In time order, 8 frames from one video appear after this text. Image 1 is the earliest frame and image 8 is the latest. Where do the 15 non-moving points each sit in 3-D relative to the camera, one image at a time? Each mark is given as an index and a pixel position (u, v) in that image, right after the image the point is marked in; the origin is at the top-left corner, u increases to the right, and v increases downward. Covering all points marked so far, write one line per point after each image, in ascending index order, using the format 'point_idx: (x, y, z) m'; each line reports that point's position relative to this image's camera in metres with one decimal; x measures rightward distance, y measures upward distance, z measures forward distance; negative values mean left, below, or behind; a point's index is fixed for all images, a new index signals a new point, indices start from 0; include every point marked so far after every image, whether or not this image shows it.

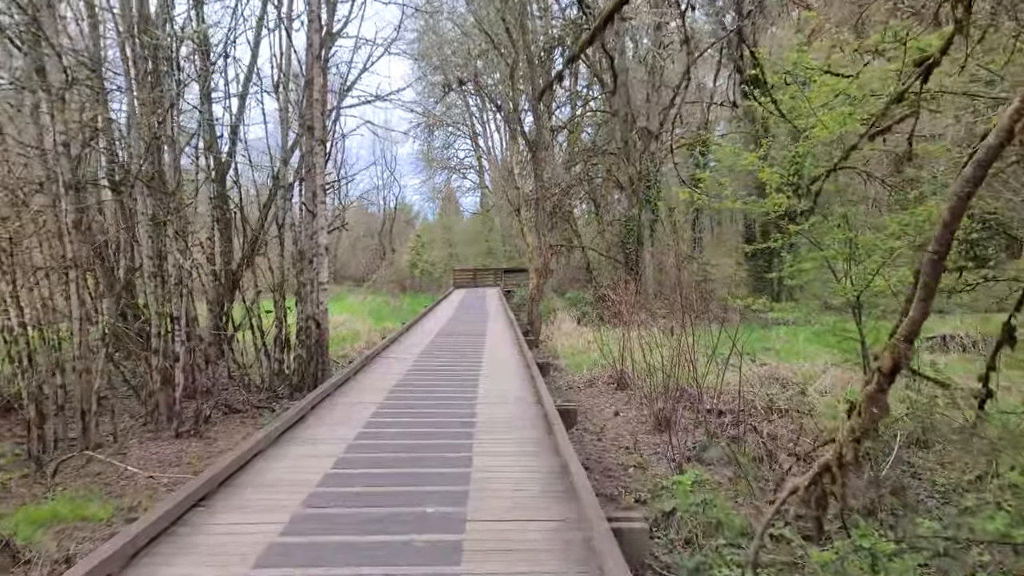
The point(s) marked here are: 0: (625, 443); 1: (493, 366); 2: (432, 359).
0: (+0.9, -1.2, +6.0) m
1: (-0.3, -0.8, +9.2) m
2: (-1.0, -0.8, +9.8) m
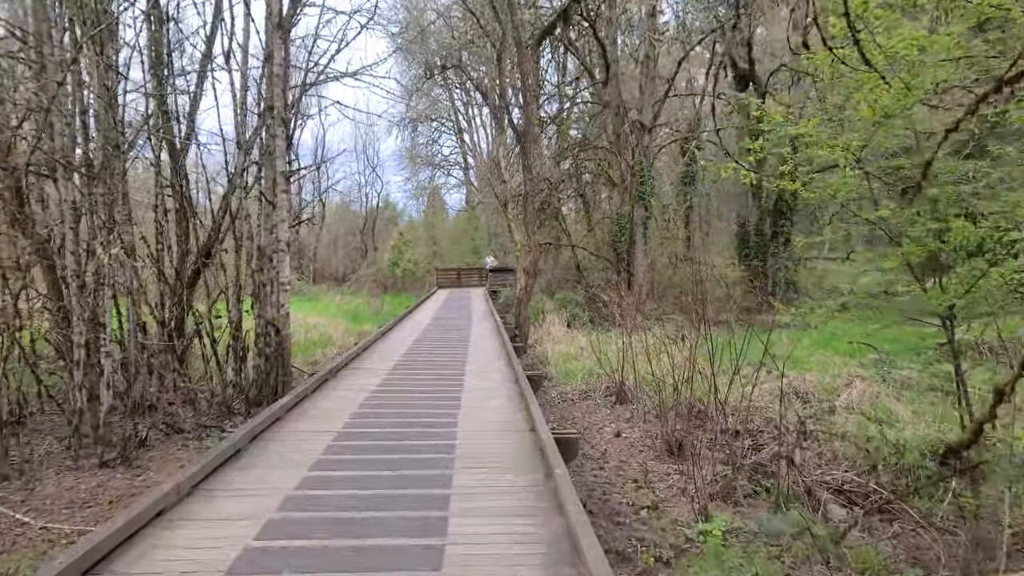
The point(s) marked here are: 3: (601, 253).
0: (+0.8, -1.2, +5.1) m
1: (-0.4, -0.8, +8.3) m
2: (-1.2, -0.8, +8.9) m
3: (+2.2, +0.8, +19.1) m
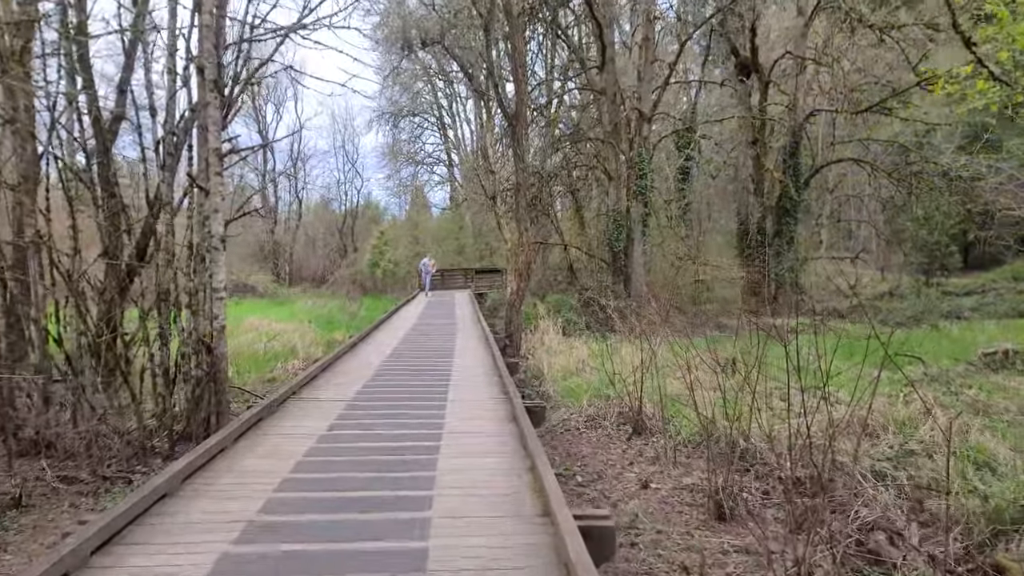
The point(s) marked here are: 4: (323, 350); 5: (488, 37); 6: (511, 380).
0: (+0.8, -1.2, +3.7) m
1: (-0.5, -0.9, +6.9) m
2: (-1.3, -0.8, +7.5) m
3: (+1.9, +0.8, +17.8) m
4: (-2.6, -0.8, +10.8) m
5: (-0.4, +3.8, +12.0) m
6: (0.0, -0.8, +6.5) m
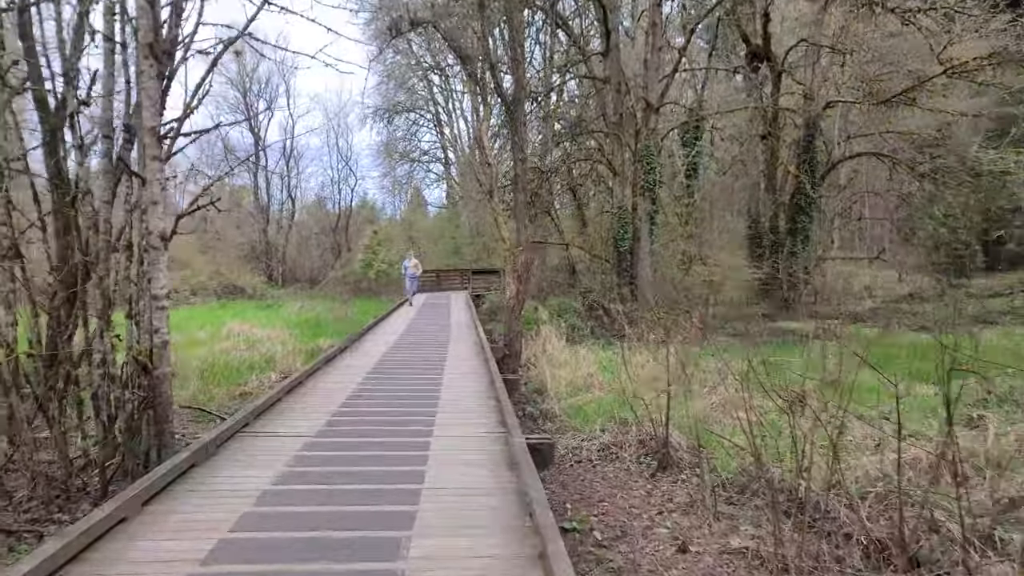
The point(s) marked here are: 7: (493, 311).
0: (+0.8, -1.3, +2.7) m
1: (-0.5, -0.9, +5.9) m
2: (-1.3, -0.9, +6.5) m
3: (+1.9, +0.7, +16.8) m
4: (-2.6, -0.9, +9.8) m
5: (-0.4, +3.8, +11.0) m
6: (0.0, -0.8, +5.6) m
7: (-0.4, -0.5, +17.8) m
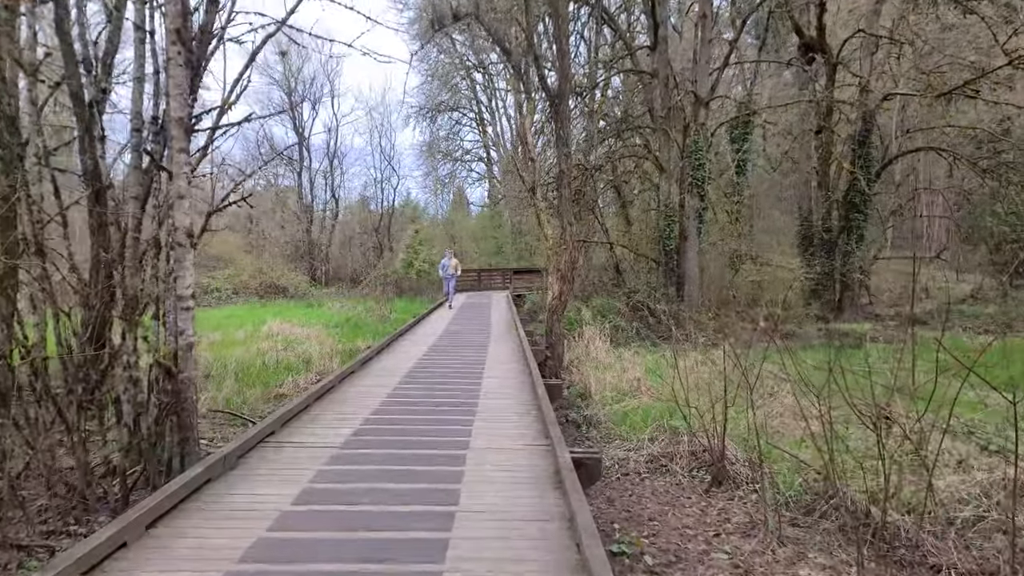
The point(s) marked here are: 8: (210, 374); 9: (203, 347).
0: (+0.9, -1.3, +2.4) m
1: (-0.2, -0.9, +5.6) m
2: (-0.9, -0.9, +6.2) m
3: (+2.8, +0.7, +16.3) m
4: (-2.1, -0.9, +9.6) m
5: (+0.2, +3.8, +10.7) m
6: (+0.2, -0.8, +5.2) m
7: (+0.5, -0.5, +17.5) m
8: (-3.2, -0.9, +8.4) m
9: (-4.2, -0.8, +10.7) m
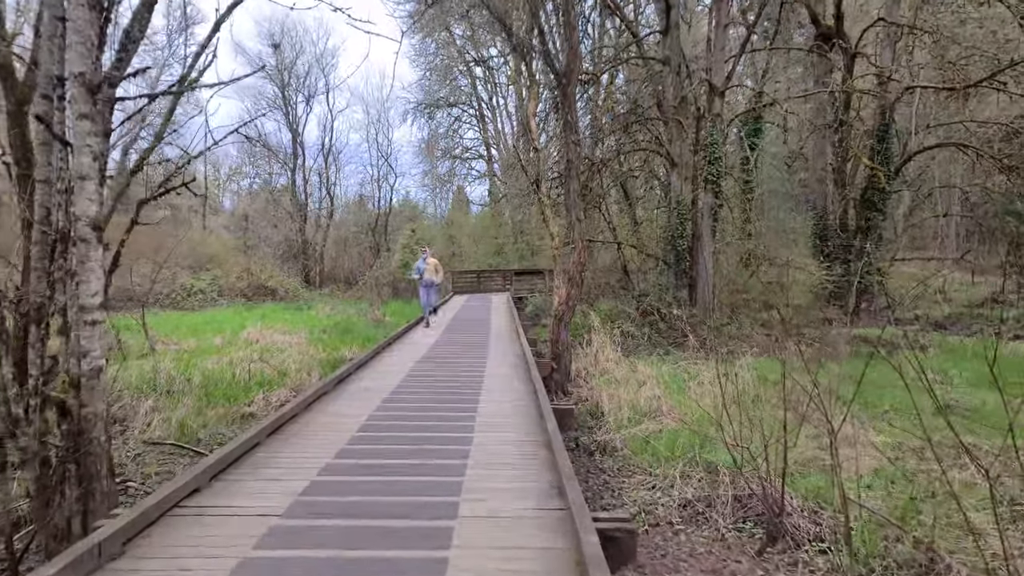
0: (+0.9, -1.3, +1.4) m
1: (-0.1, -0.9, +4.6) m
2: (-0.9, -0.9, +5.2) m
3: (+2.8, +0.7, +15.3) m
4: (-2.1, -0.9, +8.6) m
5: (+0.2, +3.7, +9.7) m
6: (+0.3, -0.9, +4.2) m
7: (+0.5, -0.6, +16.5) m
8: (-3.2, -1.0, +7.4) m
9: (-4.2, -0.8, +9.7) m
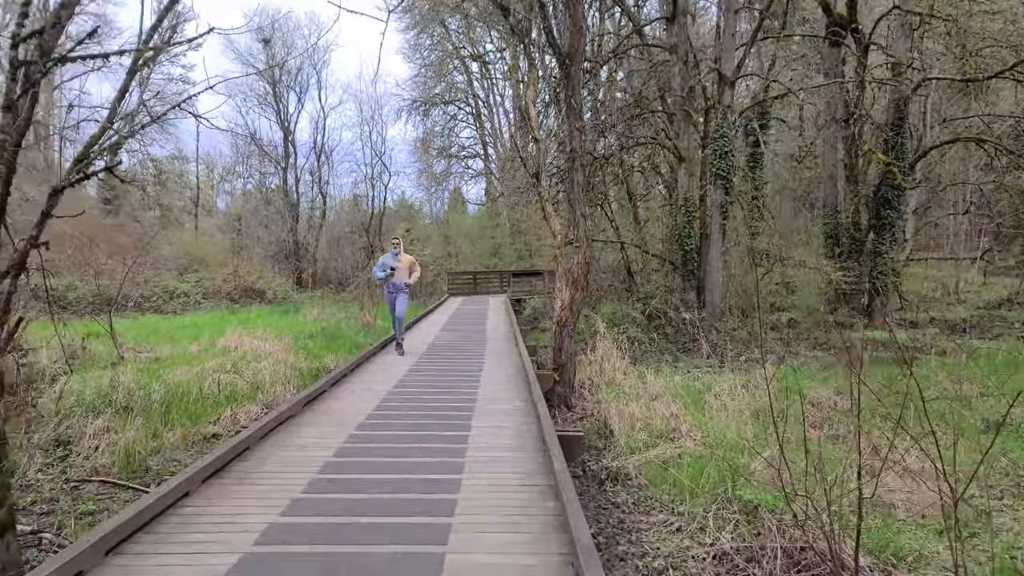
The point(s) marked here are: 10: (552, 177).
0: (+0.9, -1.3, +0.6) m
1: (-0.1, -1.0, +3.8) m
2: (-0.9, -0.9, +4.4) m
3: (+2.7, +0.7, +14.5) m
4: (-2.1, -0.9, +7.8) m
5: (+0.2, +3.7, +8.9) m
6: (+0.3, -0.9, +3.4) m
7: (+0.5, -0.6, +15.7) m
8: (-3.2, -1.0, +6.6) m
9: (-4.2, -0.9, +8.9) m
10: (+0.5, +1.6, +10.9) m
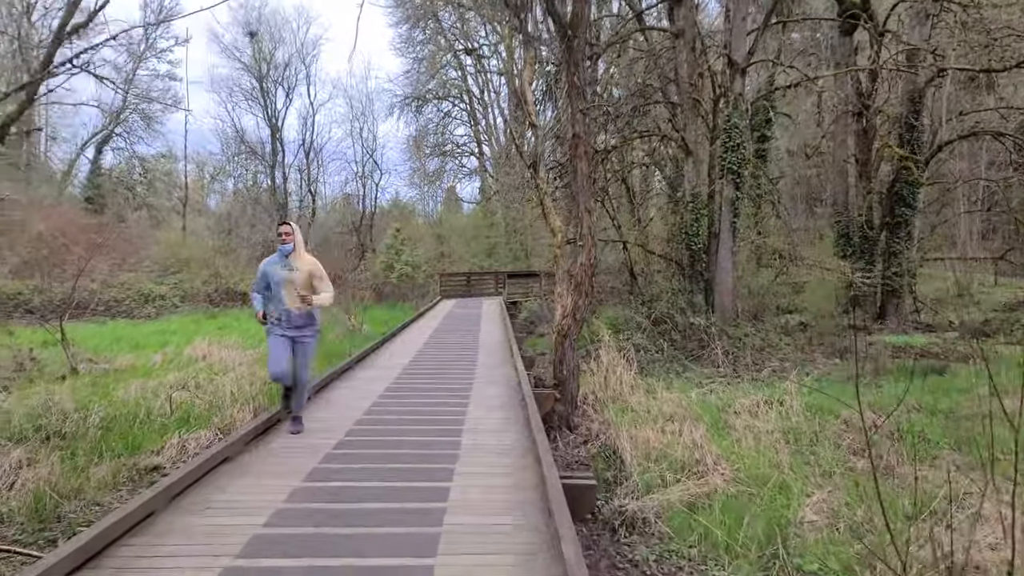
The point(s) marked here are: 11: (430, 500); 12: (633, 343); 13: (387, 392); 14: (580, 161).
0: (+0.9, -1.4, -0.3) m
1: (-0.2, -1.0, +2.9) m
2: (-0.9, -1.0, +3.5) m
3: (+2.6, +0.6, +13.6) m
4: (-2.1, -1.0, +6.8) m
5: (+0.1, +3.7, +8.0) m
6: (+0.2, -0.9, +2.5) m
7: (+0.4, -0.6, +14.7) m
8: (-3.3, -1.1, +5.7) m
9: (-4.3, -0.9, +8.0) m
10: (+0.5, +1.6, +10.0) m
11: (-0.4, -1.0, +3.5) m
12: (+1.8, -0.8, +11.6) m
13: (-1.0, -0.9, +6.5) m
14: (+0.6, +1.1, +6.8) m
